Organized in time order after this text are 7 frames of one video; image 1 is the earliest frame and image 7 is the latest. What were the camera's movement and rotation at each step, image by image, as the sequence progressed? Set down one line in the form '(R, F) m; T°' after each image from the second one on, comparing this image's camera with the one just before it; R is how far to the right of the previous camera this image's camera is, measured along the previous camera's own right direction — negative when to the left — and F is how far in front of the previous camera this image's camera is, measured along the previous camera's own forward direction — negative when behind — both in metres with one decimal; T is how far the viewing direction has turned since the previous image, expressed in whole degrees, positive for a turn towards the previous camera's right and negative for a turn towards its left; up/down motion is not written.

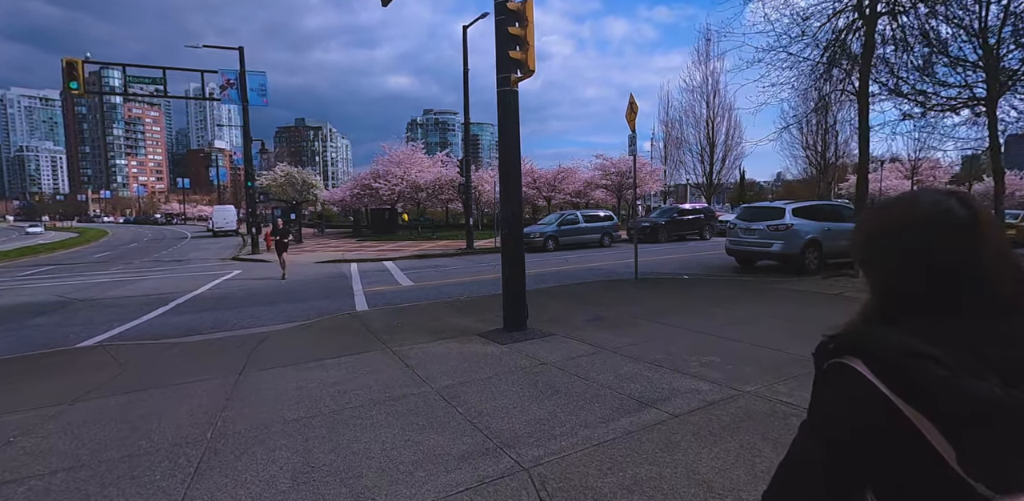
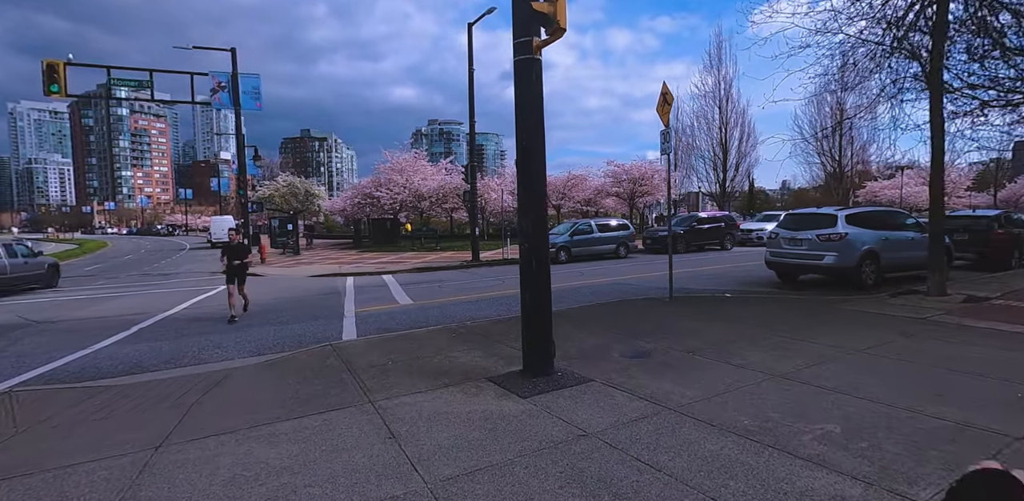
(-0.2, +1.5) m; -1°
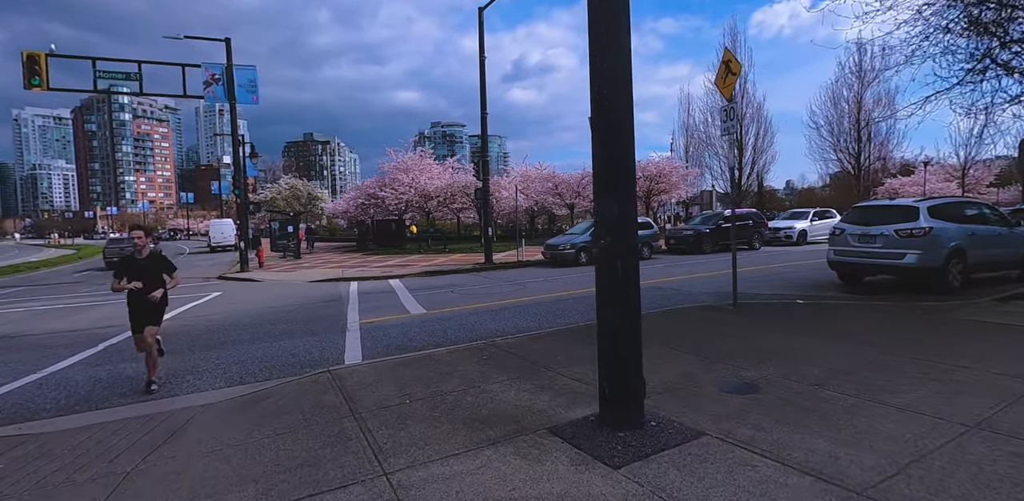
(-0.5, +1.5) m; 0°
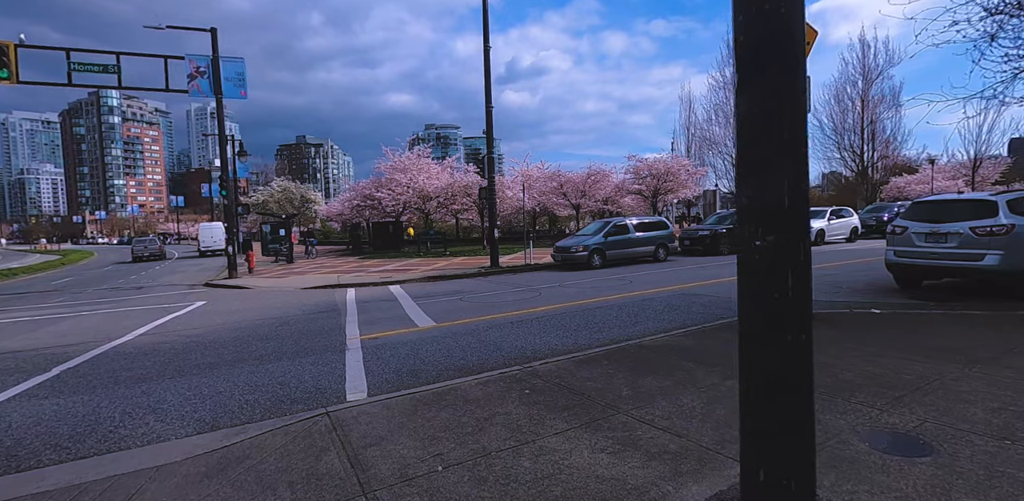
(-0.5, +1.2) m; +1°
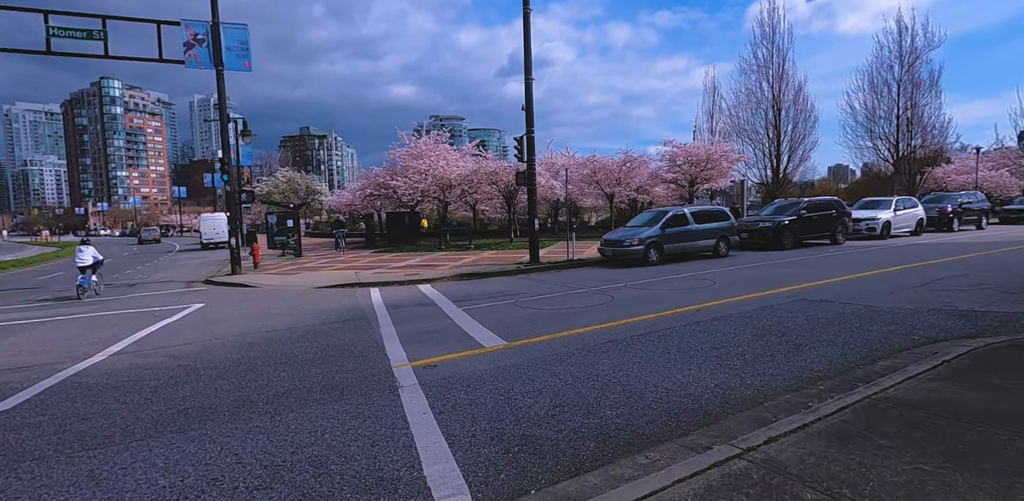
(-1.3, +2.2) m; 0°
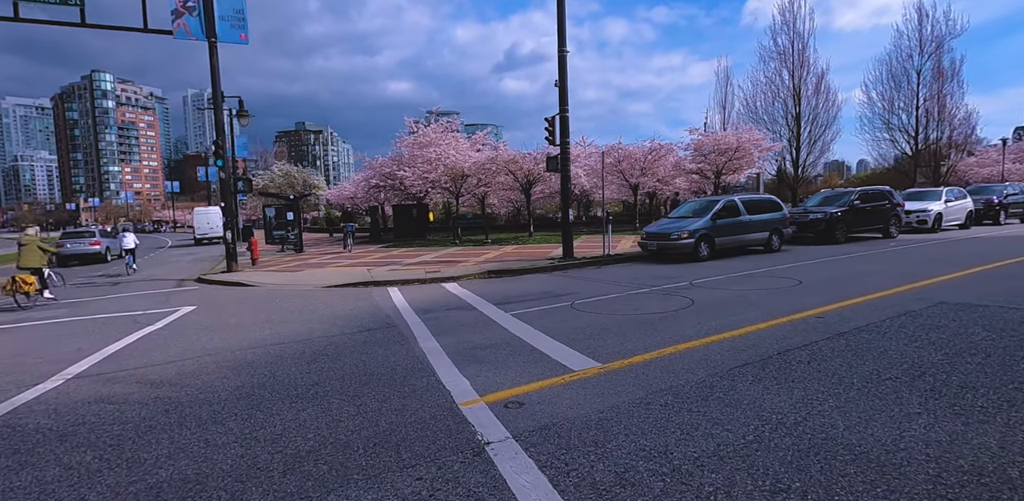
(-1.0, +1.7) m; 0°
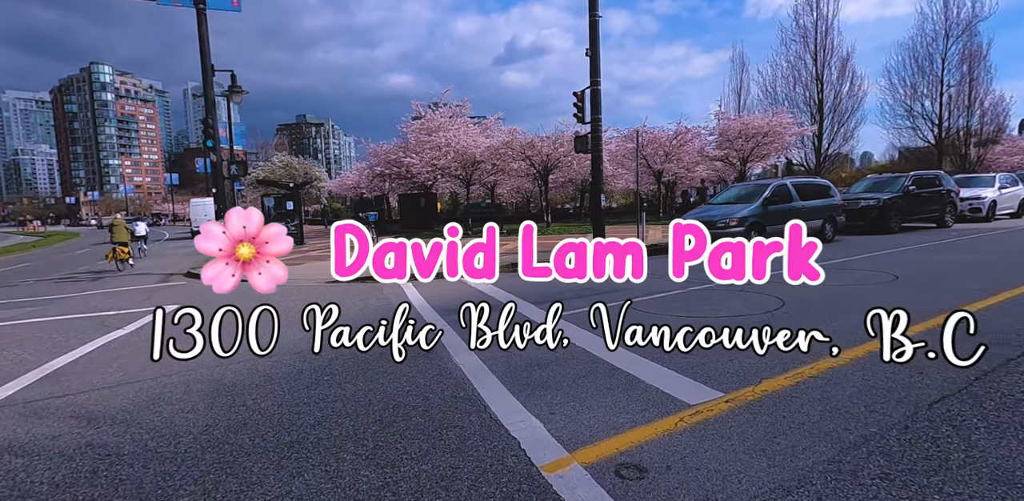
(-0.6, +1.5) m; 0°
